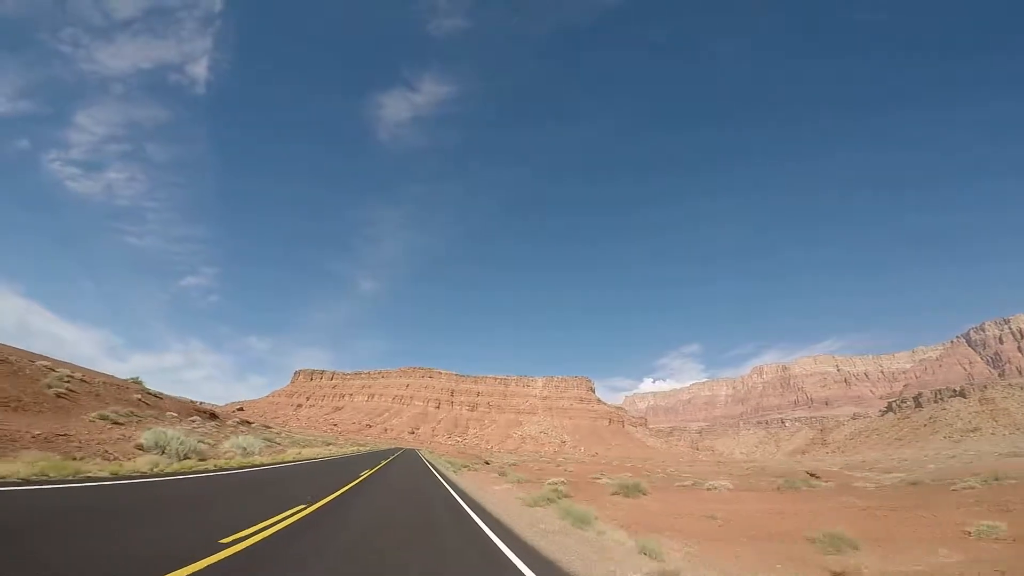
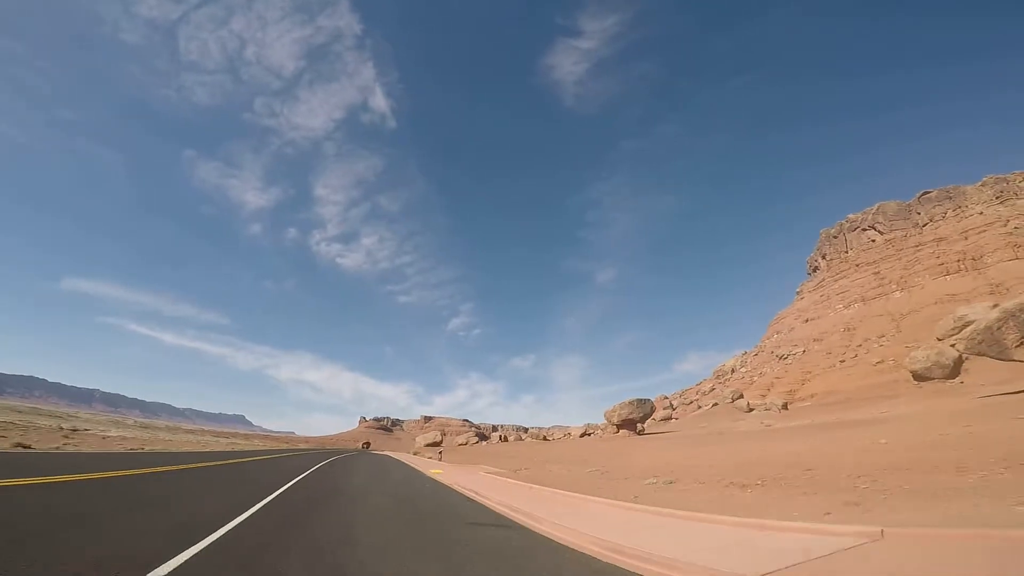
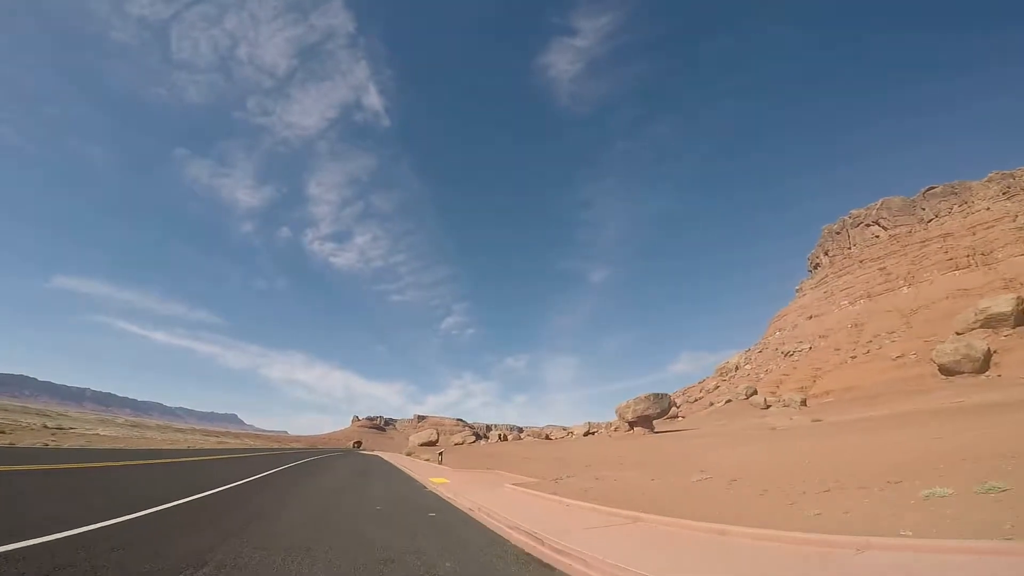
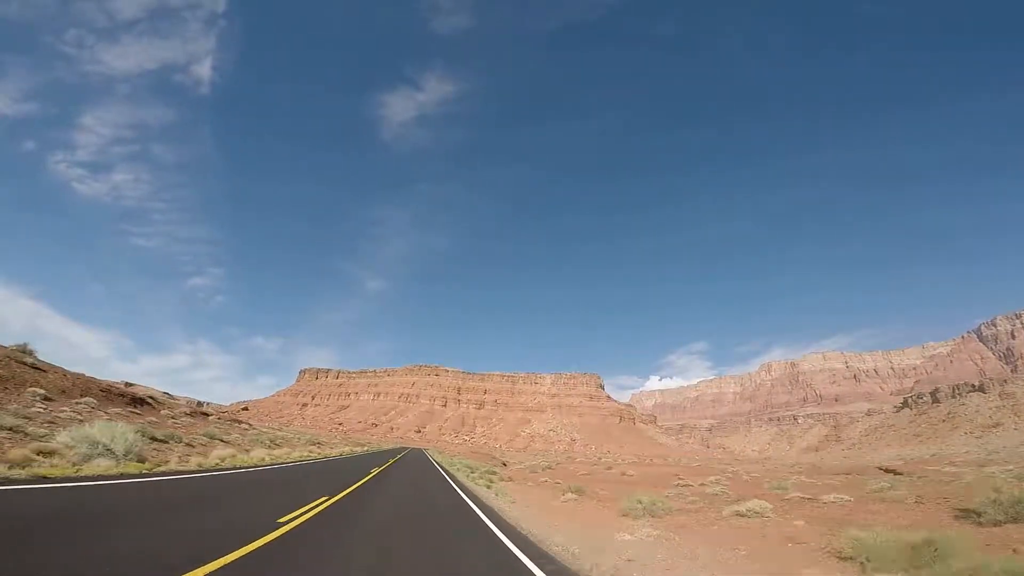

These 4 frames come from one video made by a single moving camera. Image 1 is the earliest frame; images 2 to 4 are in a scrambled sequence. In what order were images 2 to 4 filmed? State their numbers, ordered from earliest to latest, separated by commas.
4, 2, 3
